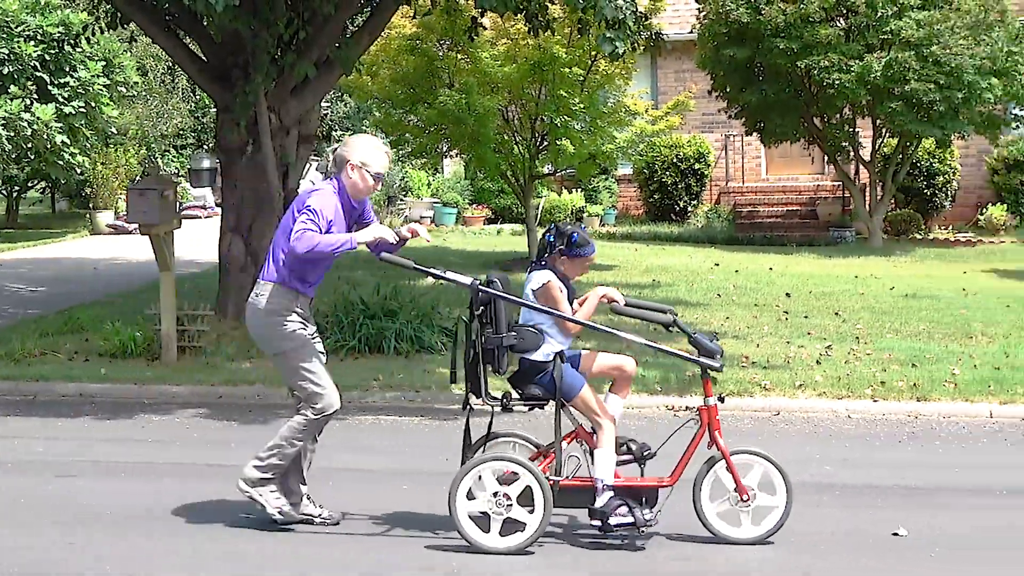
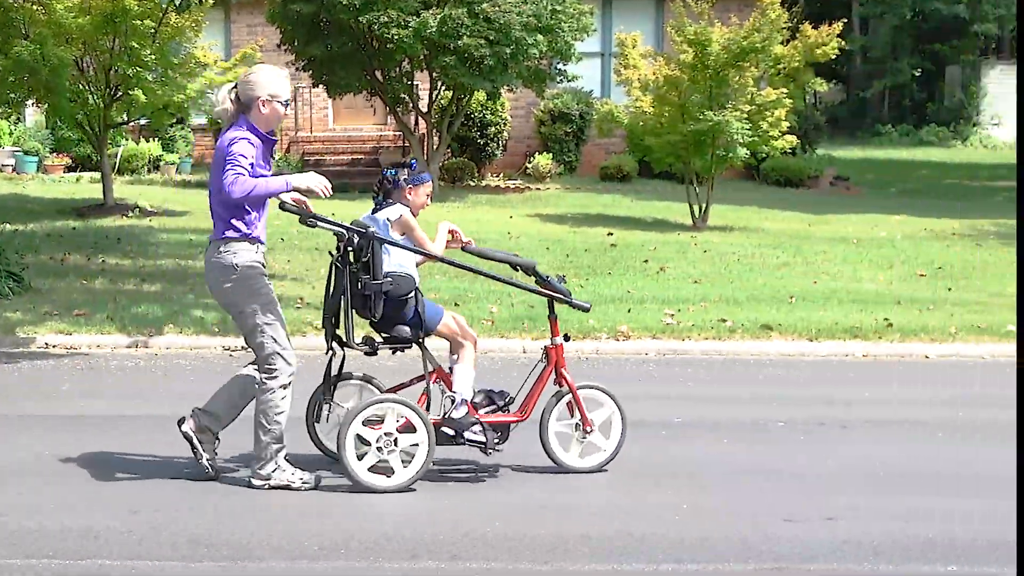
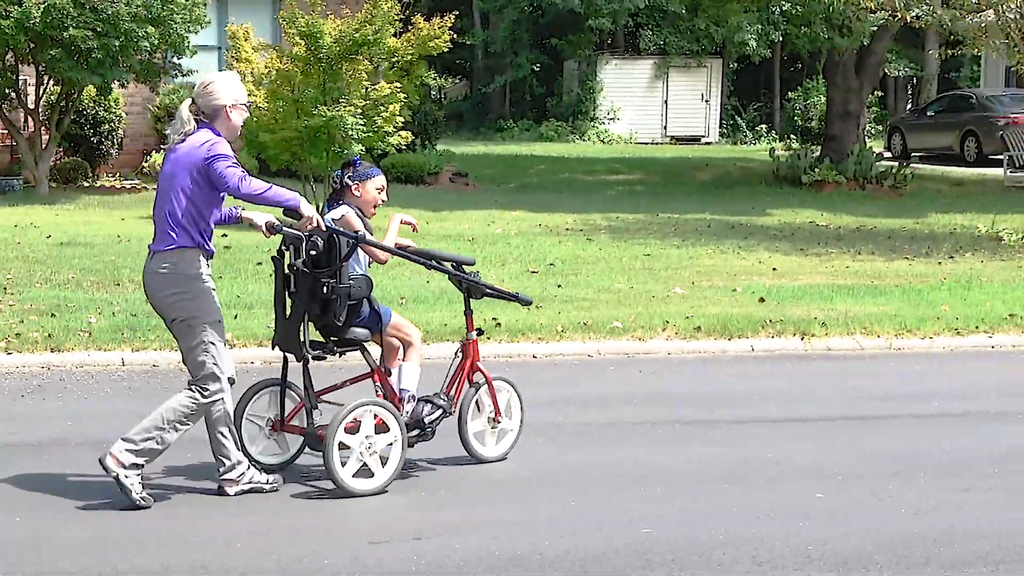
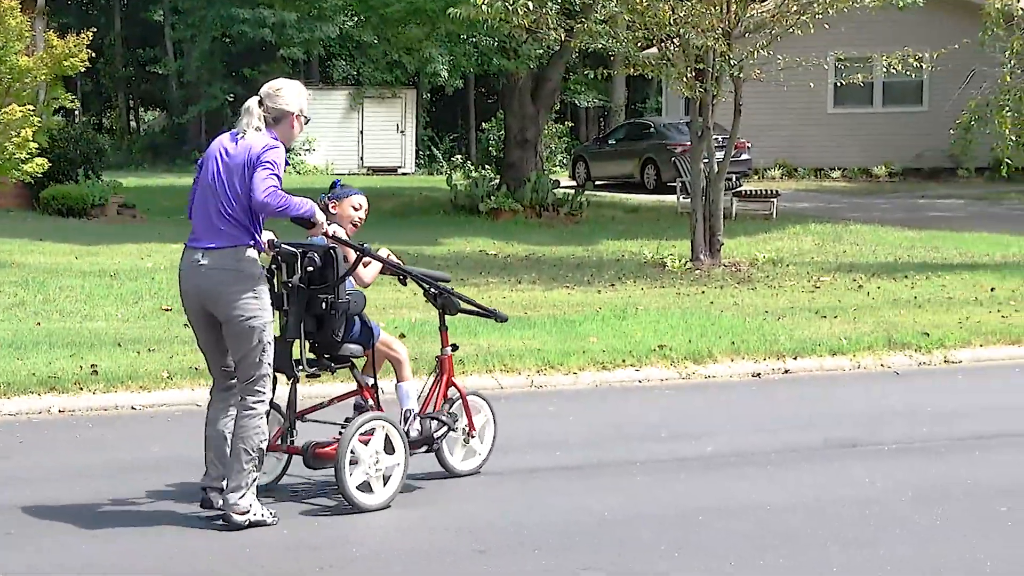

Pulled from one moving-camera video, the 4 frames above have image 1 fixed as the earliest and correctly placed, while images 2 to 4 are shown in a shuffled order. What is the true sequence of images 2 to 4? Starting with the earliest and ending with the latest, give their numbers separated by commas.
2, 3, 4
